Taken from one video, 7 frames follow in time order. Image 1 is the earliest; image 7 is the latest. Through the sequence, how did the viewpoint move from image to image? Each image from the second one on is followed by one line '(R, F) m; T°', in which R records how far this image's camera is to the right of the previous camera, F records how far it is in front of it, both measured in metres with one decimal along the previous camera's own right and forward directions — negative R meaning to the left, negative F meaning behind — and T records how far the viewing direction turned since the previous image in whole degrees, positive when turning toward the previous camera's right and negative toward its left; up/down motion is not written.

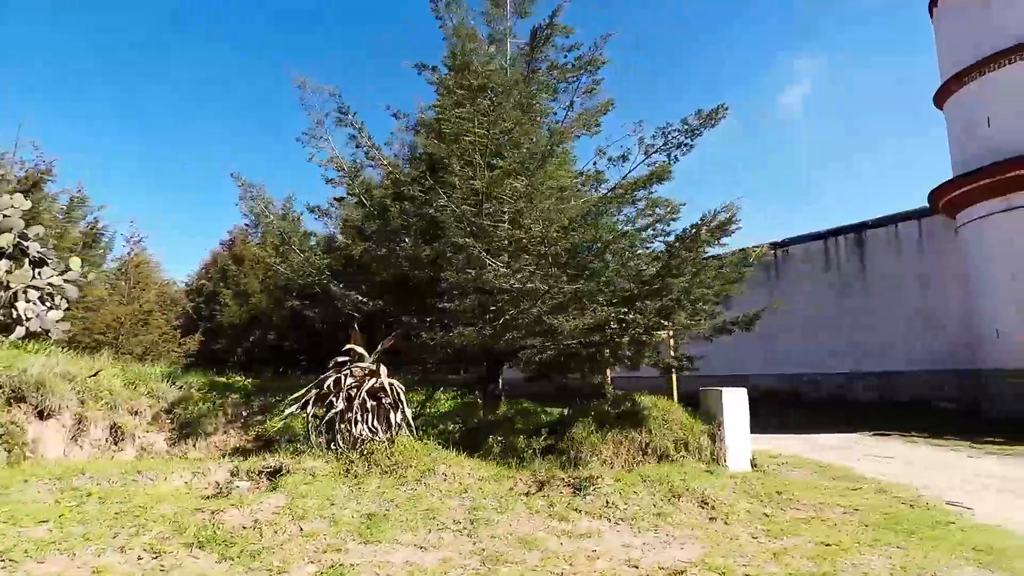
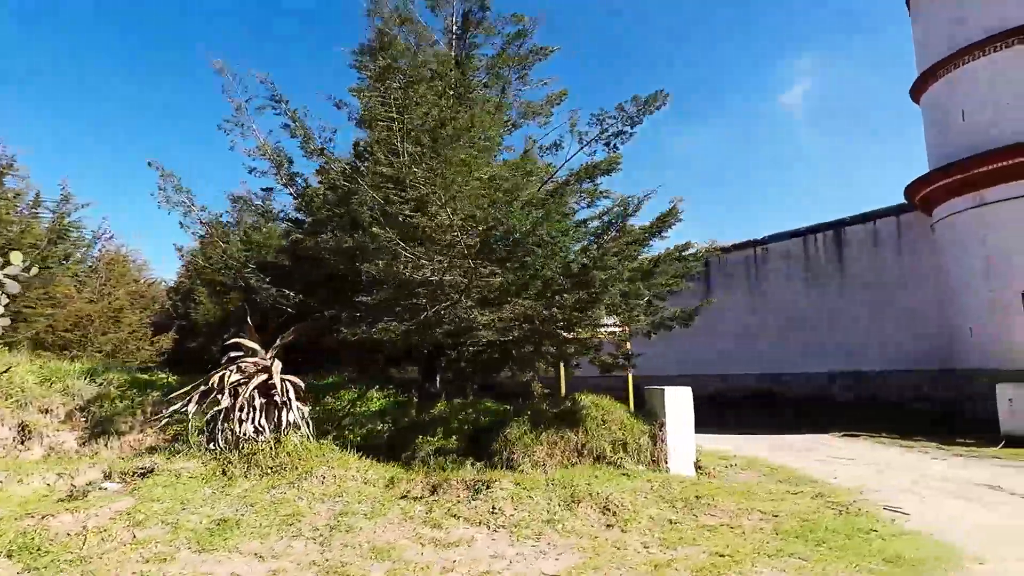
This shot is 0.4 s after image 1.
(+1.0, +0.3) m; 0°
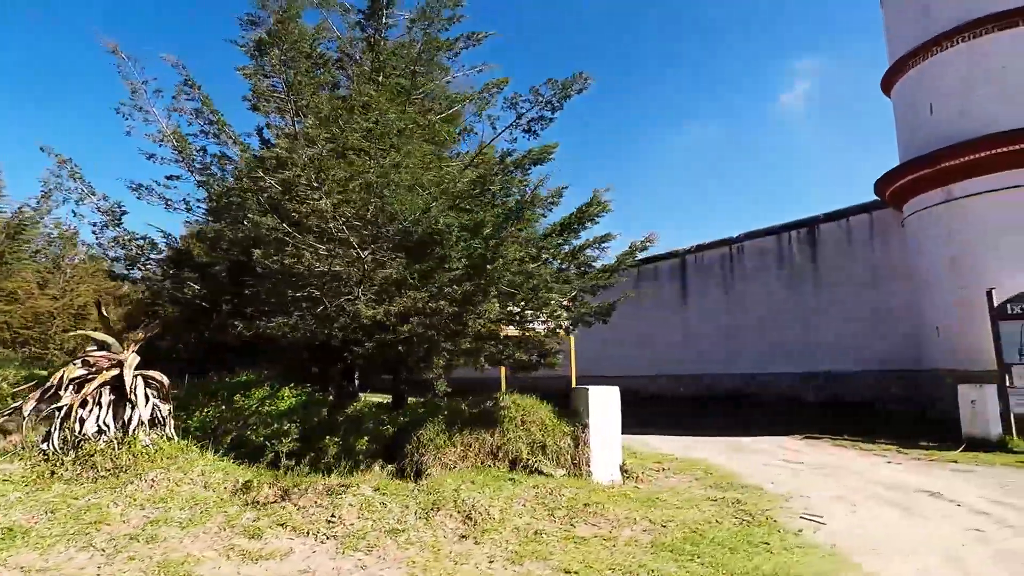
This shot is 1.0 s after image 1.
(+1.2, +0.4) m; 0°
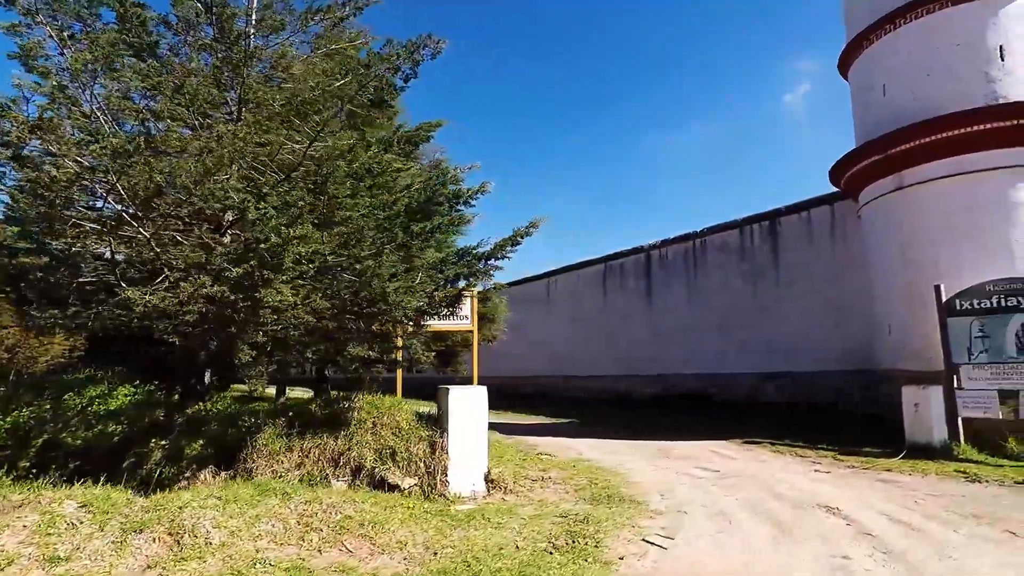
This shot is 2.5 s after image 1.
(+1.9, +0.8) m; -1°
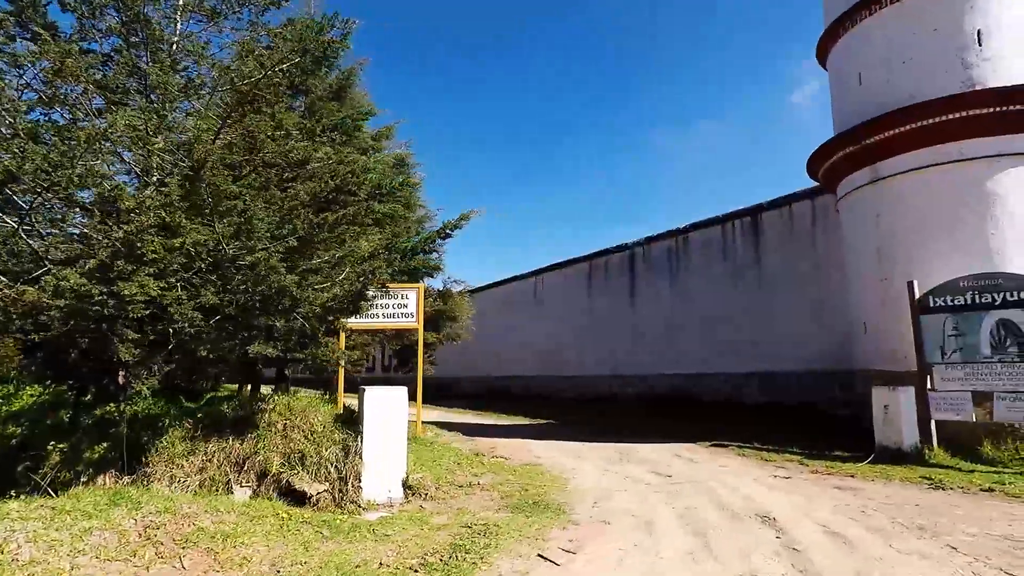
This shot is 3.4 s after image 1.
(+1.0, +0.4) m; -1°
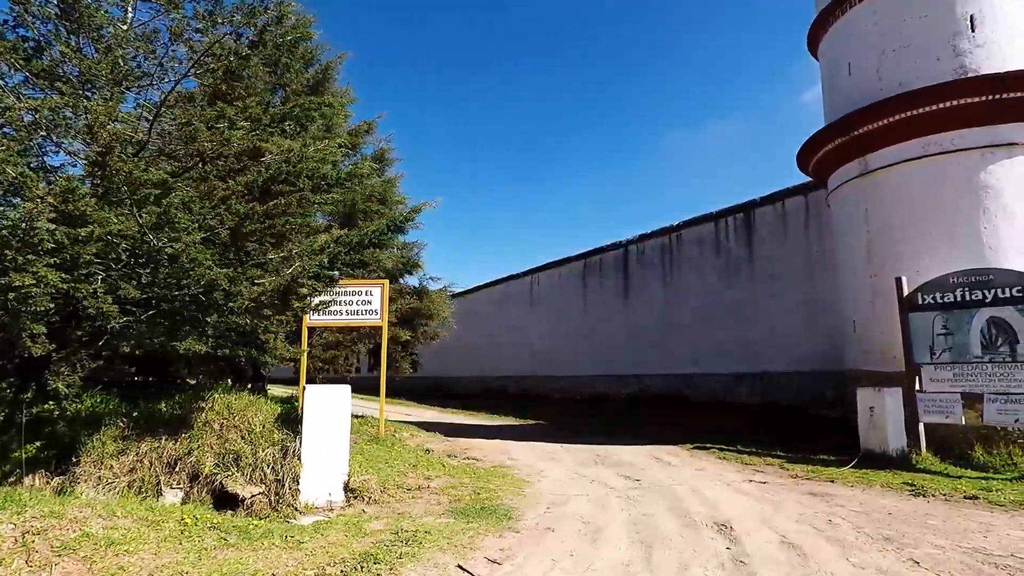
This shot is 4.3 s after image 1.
(+0.7, +0.3) m; -1°
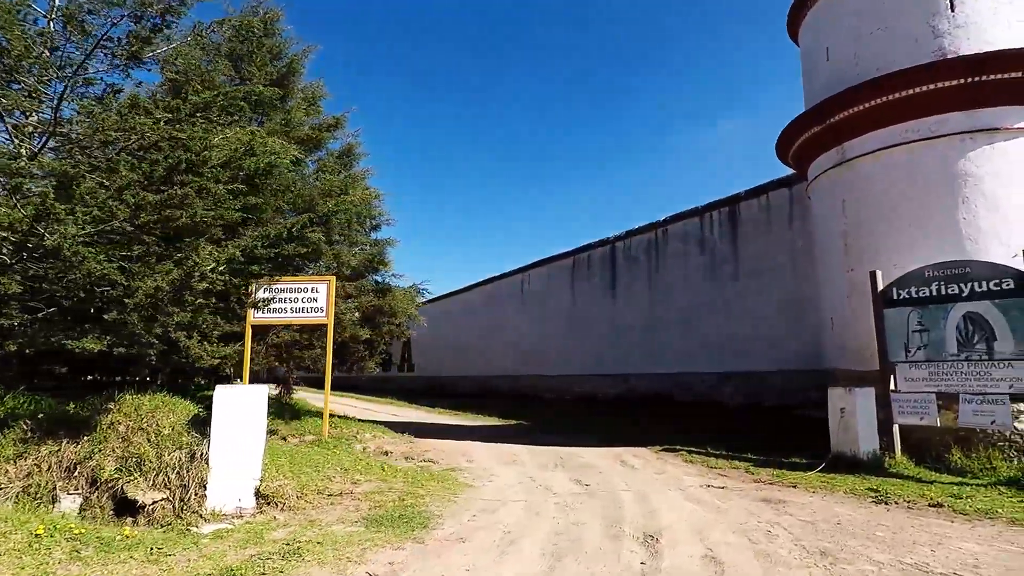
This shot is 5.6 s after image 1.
(+1.0, +0.4) m; -1°
